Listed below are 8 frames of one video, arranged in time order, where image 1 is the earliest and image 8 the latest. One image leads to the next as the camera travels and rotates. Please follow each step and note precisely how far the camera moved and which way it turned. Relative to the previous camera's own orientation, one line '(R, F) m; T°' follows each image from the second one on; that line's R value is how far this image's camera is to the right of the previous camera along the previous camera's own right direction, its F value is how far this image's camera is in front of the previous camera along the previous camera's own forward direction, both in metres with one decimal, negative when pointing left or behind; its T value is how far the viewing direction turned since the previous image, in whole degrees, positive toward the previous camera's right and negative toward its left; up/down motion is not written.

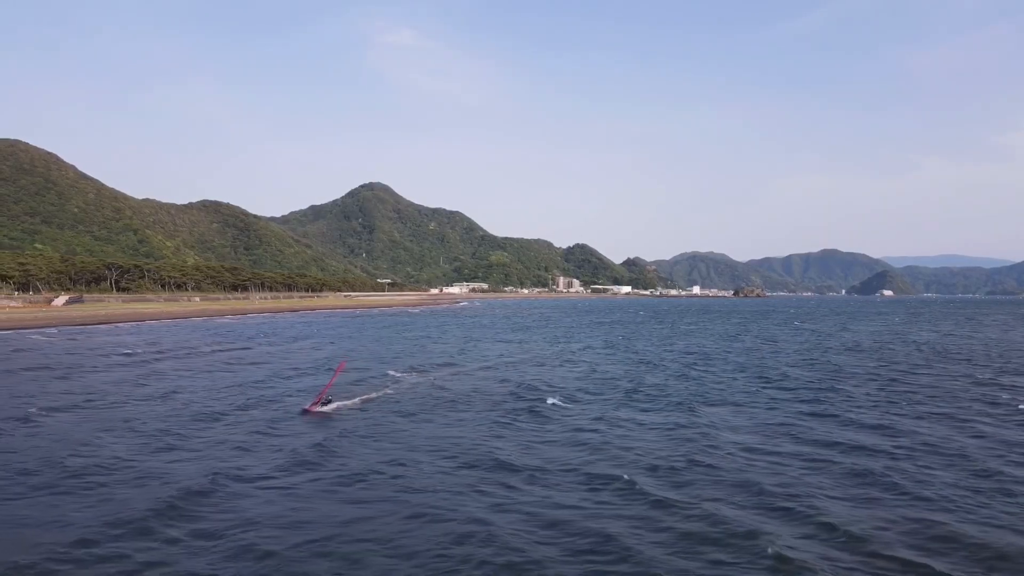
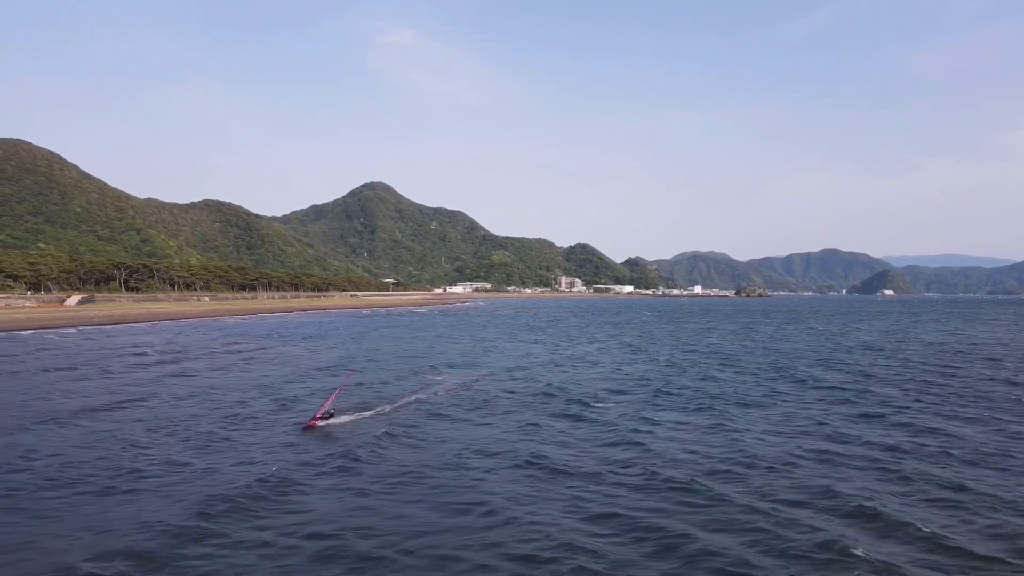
(-1.3, -0.1) m; 0°
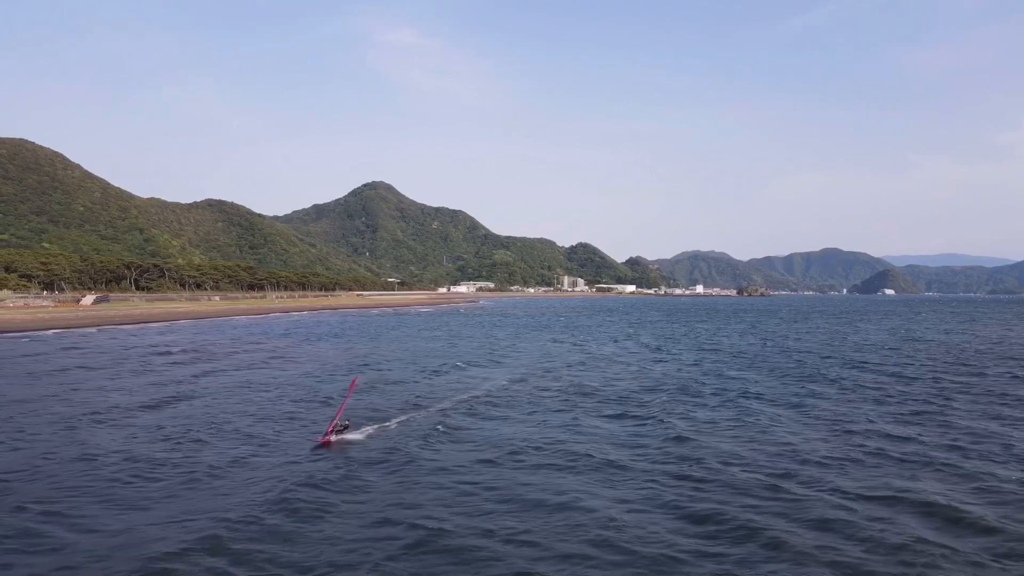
(-1.4, -0.3) m; 0°
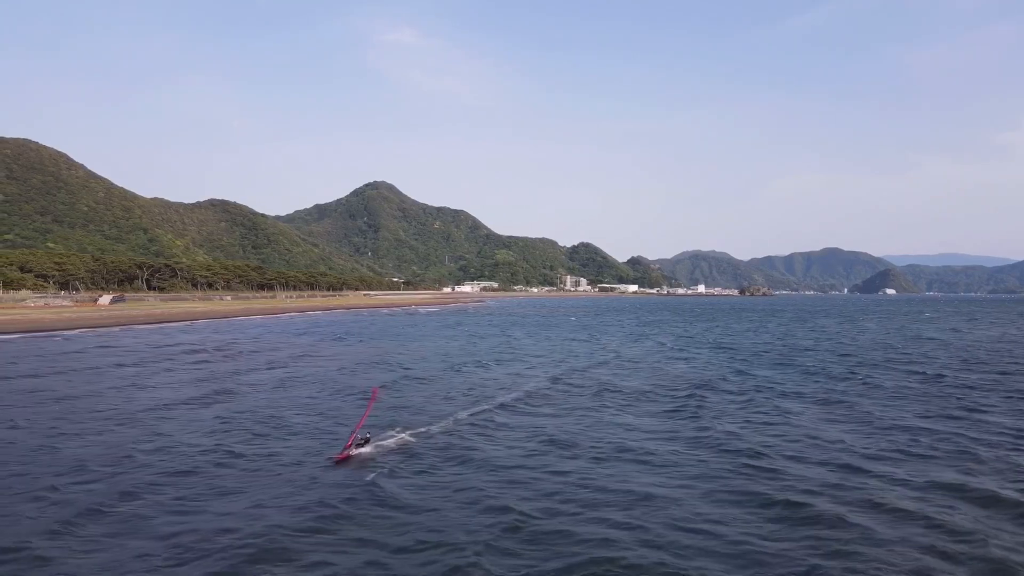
(-1.5, -0.6) m; 0°
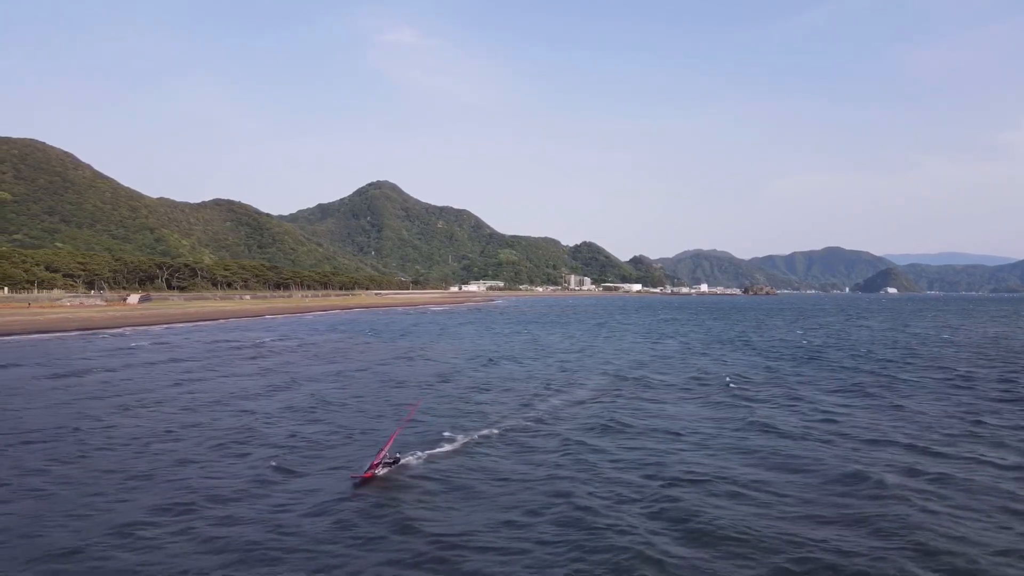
(-2.2, -1.6) m; 0°
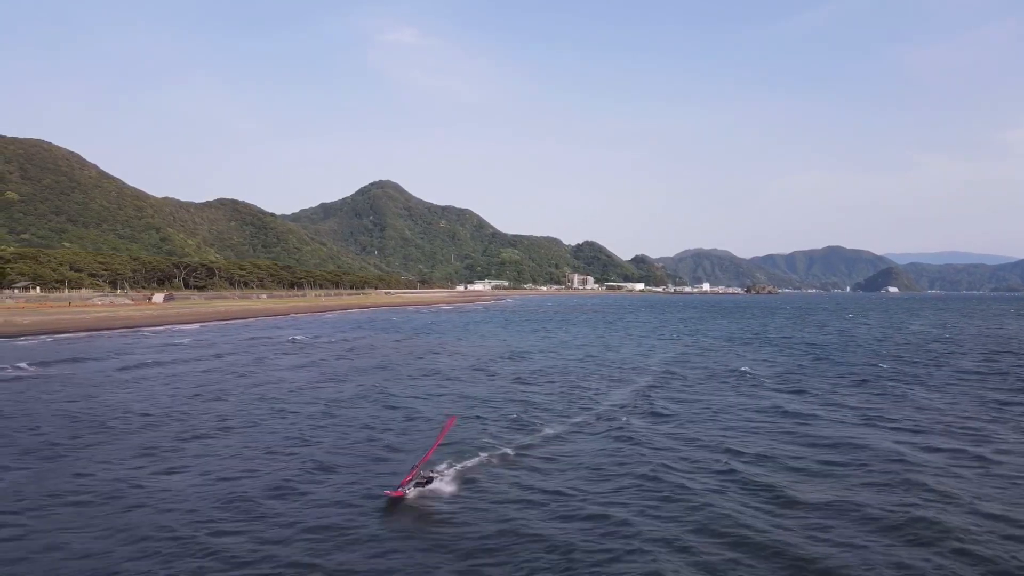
(-1.9, -1.7) m; 0°
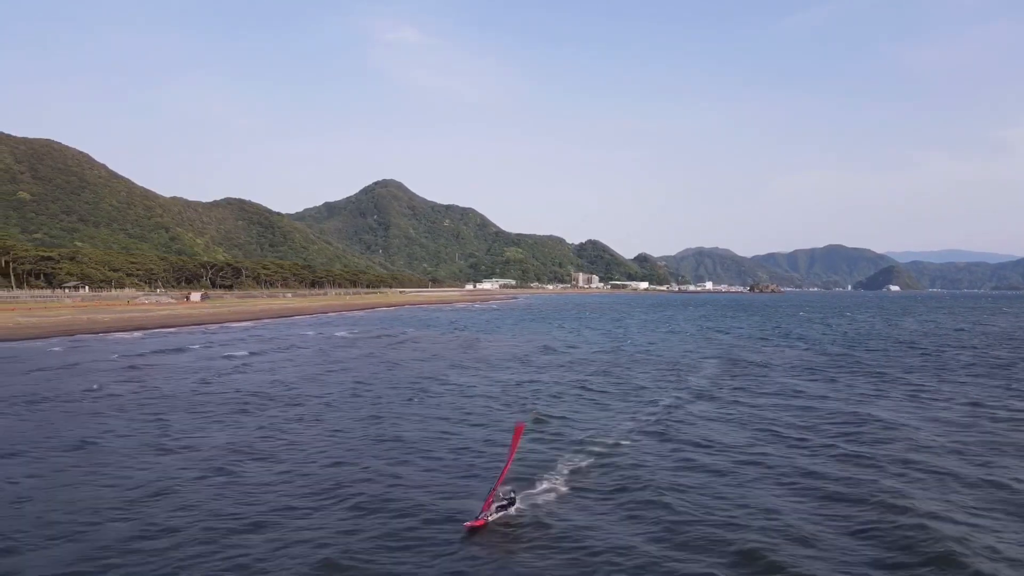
(-2.9, -3.0) m; 0°
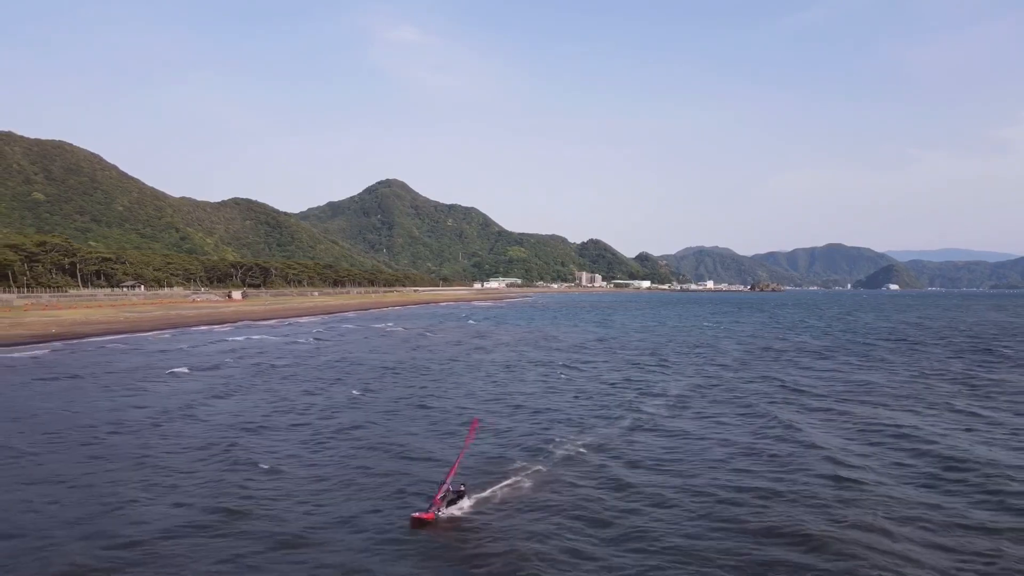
(-2.4, -6.3) m; 0°
